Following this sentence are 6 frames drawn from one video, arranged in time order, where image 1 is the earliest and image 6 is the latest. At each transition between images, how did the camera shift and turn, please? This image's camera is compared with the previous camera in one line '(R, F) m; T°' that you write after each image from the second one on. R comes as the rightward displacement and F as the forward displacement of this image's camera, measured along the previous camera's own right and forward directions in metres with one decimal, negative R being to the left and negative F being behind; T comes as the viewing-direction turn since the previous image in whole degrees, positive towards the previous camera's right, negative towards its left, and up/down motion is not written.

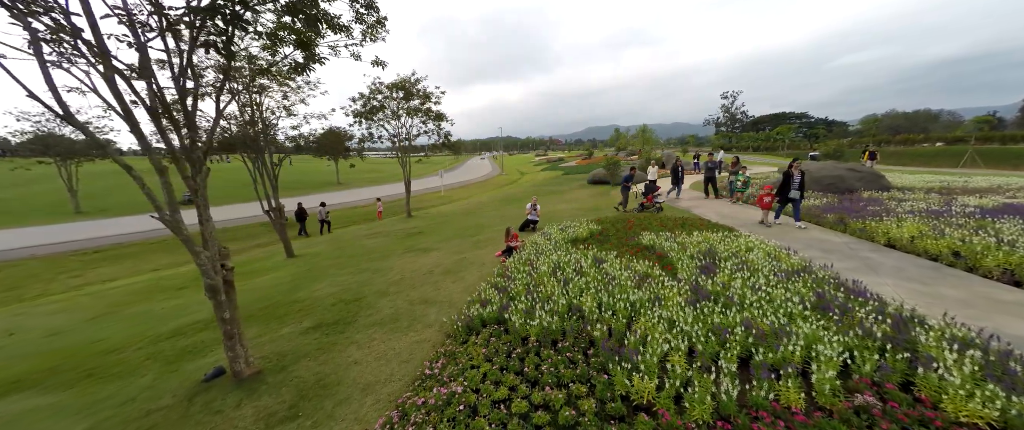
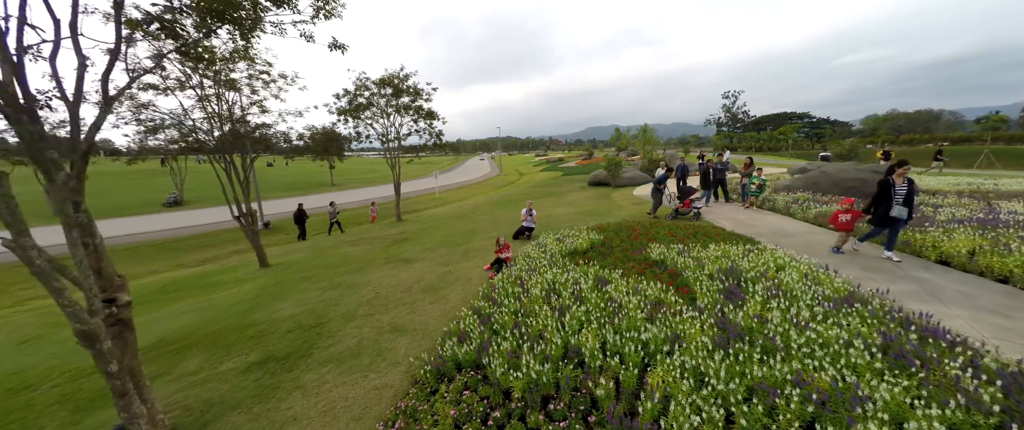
(+0.3, +1.2) m; 0°
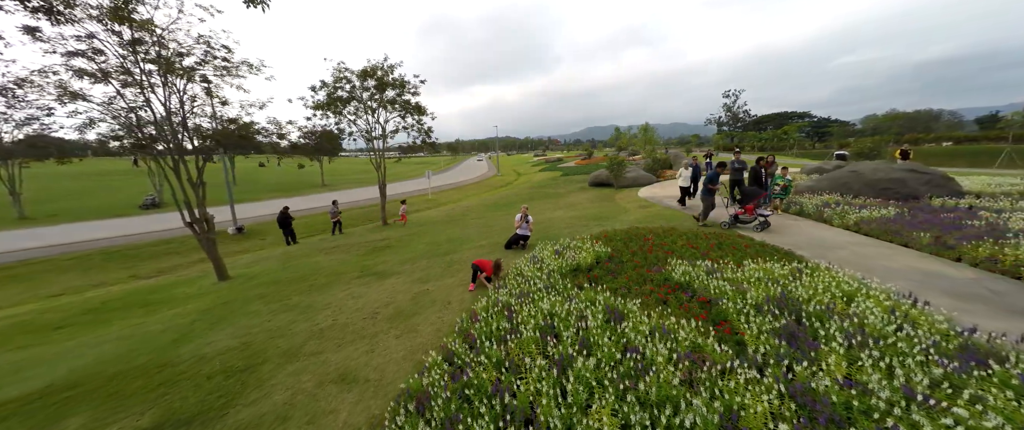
(+0.2, +1.6) m; 0°
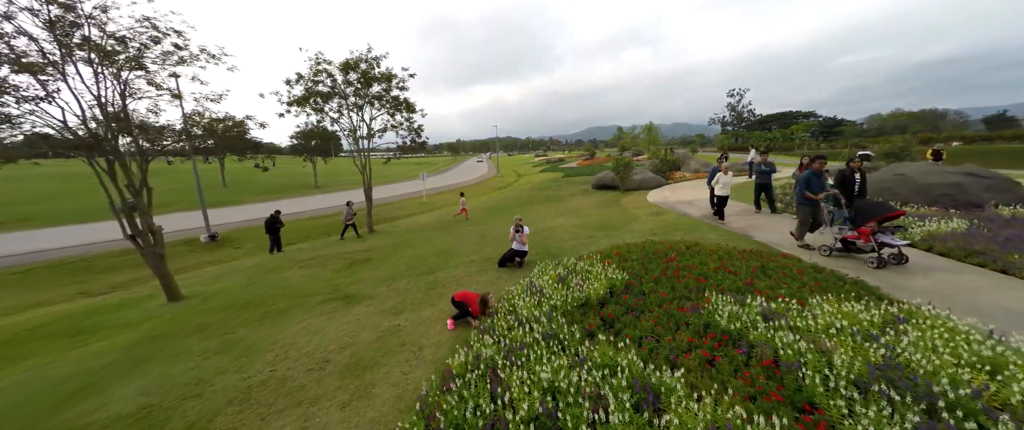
(+0.2, +1.6) m; 0°
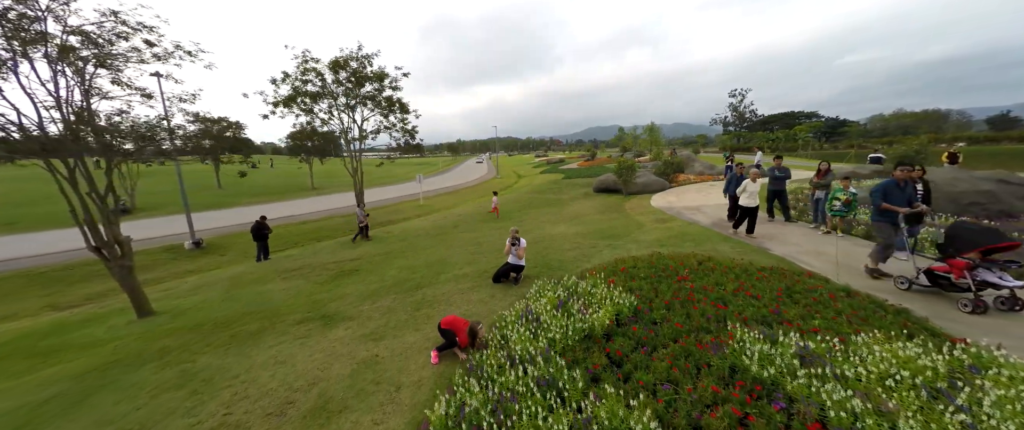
(+0.1, +0.7) m; 0°
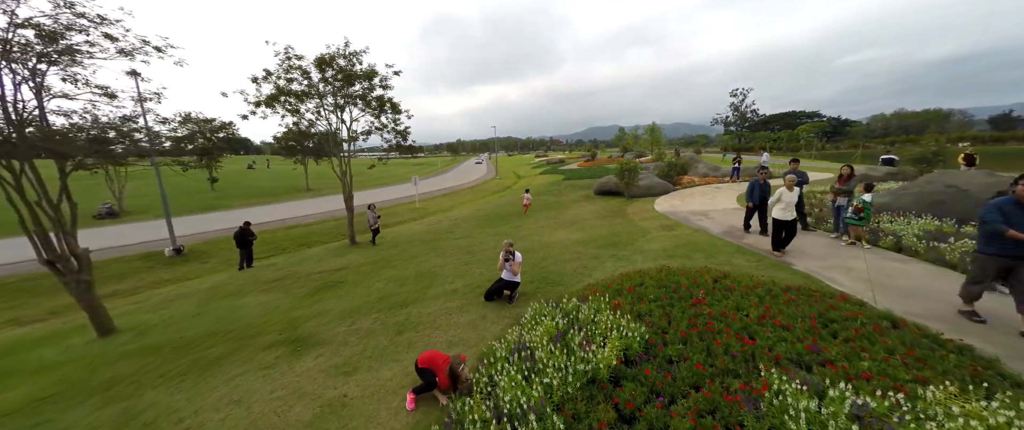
(+0.1, +0.8) m; 0°
